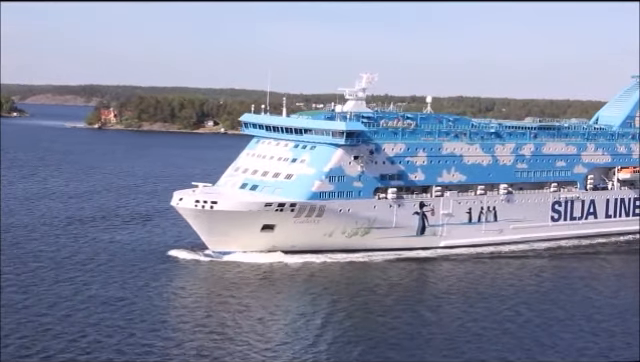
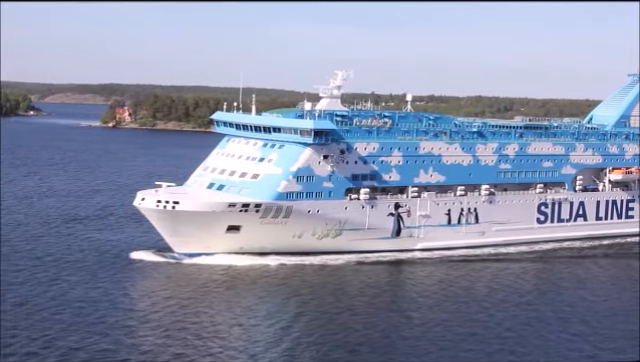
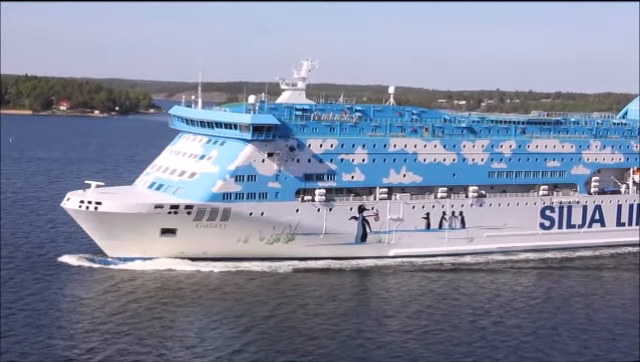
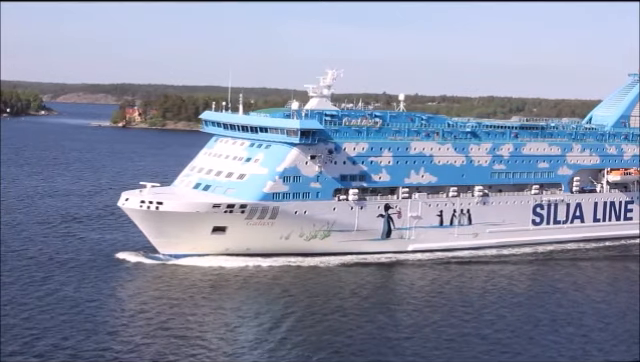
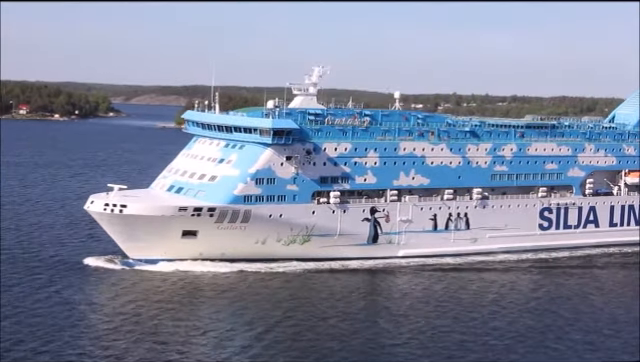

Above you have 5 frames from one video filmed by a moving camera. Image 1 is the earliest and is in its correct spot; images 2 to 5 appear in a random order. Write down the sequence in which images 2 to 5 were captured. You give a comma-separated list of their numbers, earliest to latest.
2, 4, 5, 3
